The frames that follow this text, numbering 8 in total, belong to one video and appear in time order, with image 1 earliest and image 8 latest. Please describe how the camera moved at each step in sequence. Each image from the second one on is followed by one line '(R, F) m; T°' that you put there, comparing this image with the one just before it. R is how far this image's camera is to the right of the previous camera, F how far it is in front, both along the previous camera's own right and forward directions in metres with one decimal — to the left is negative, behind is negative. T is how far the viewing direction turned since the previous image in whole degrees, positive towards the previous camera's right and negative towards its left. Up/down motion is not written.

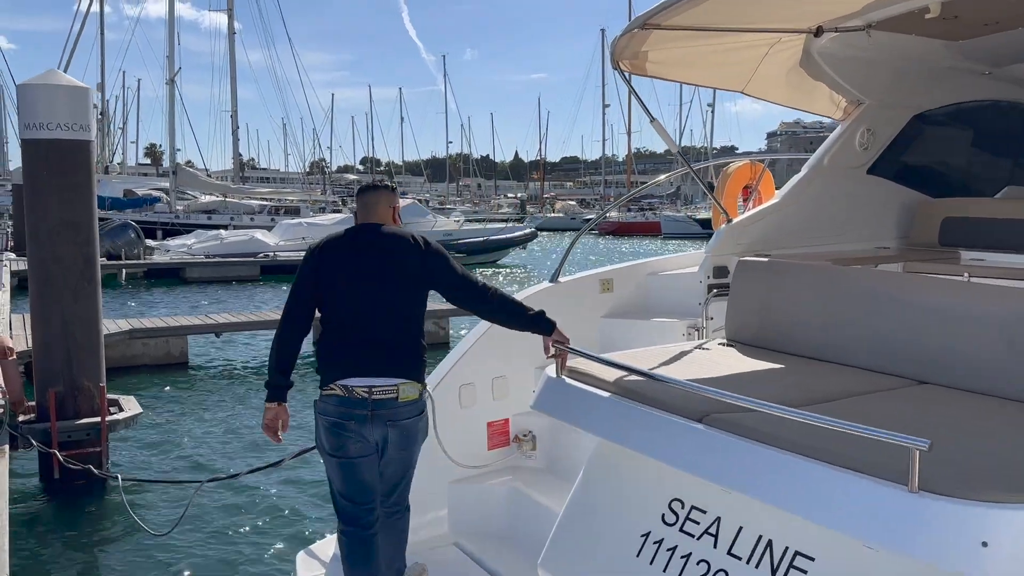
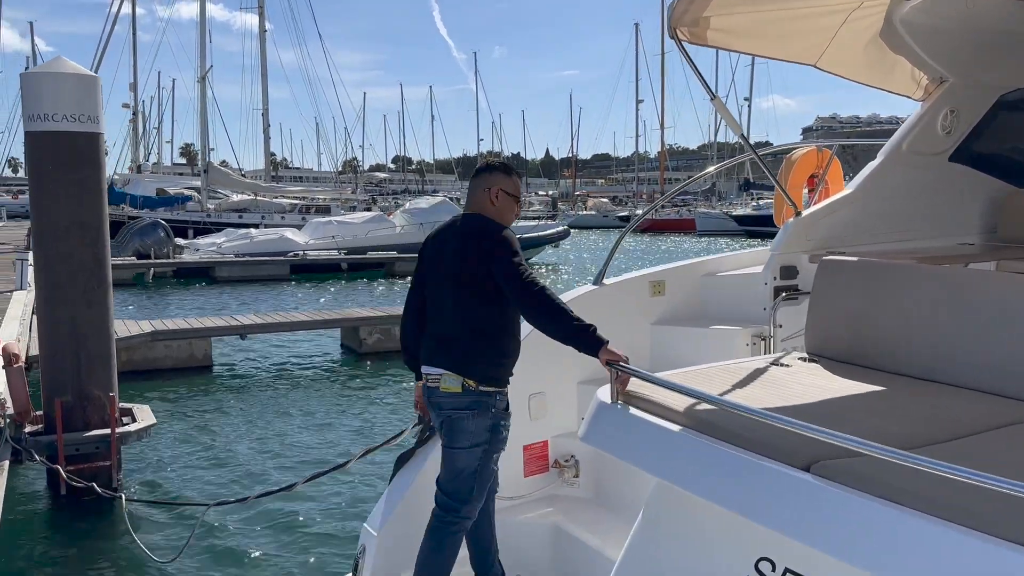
(0.0, +0.5) m; -2°
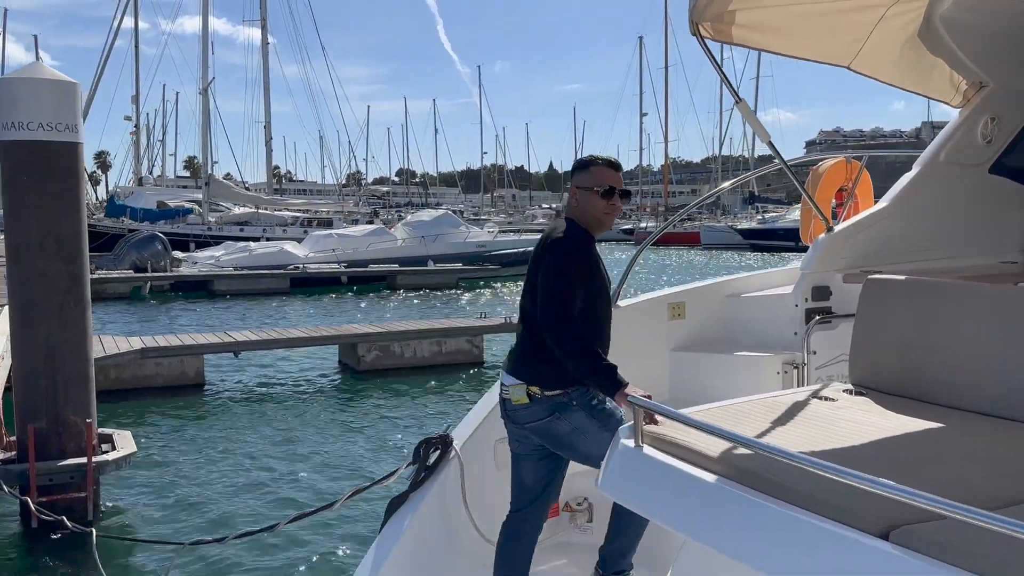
(0.0, +0.4) m; 0°
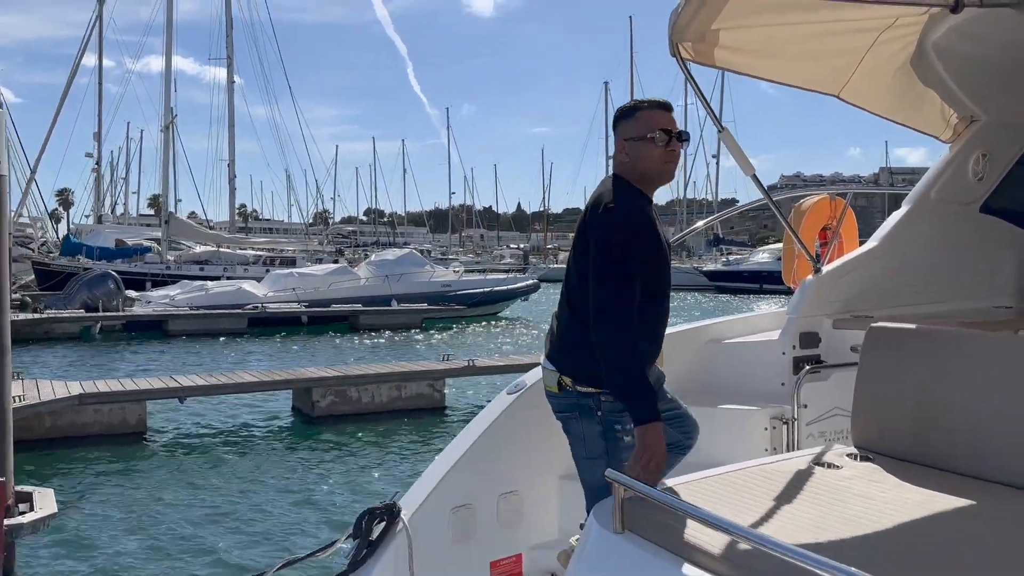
(0.0, +0.4) m; +2°
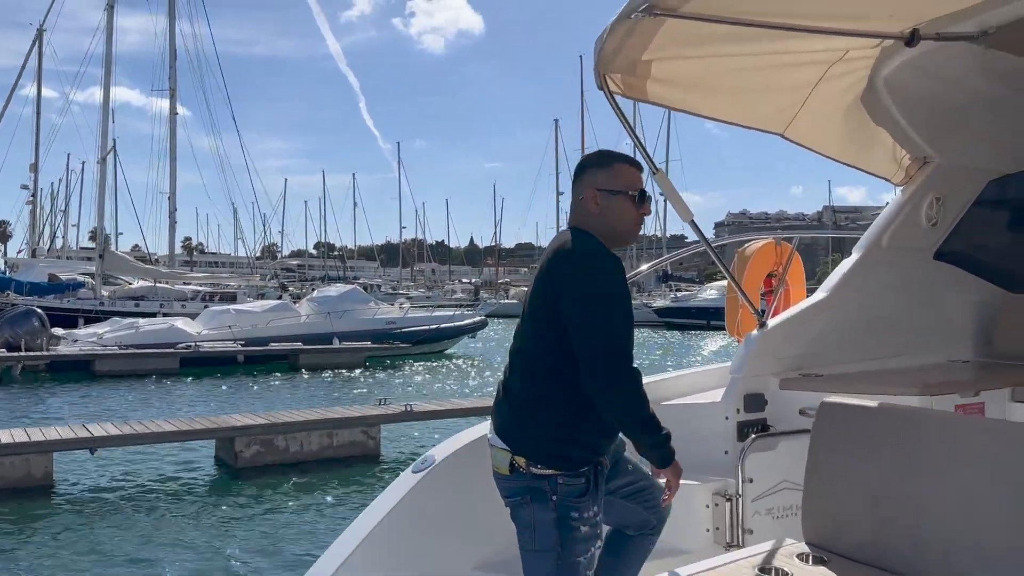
(+0.1, +0.4) m; +3°
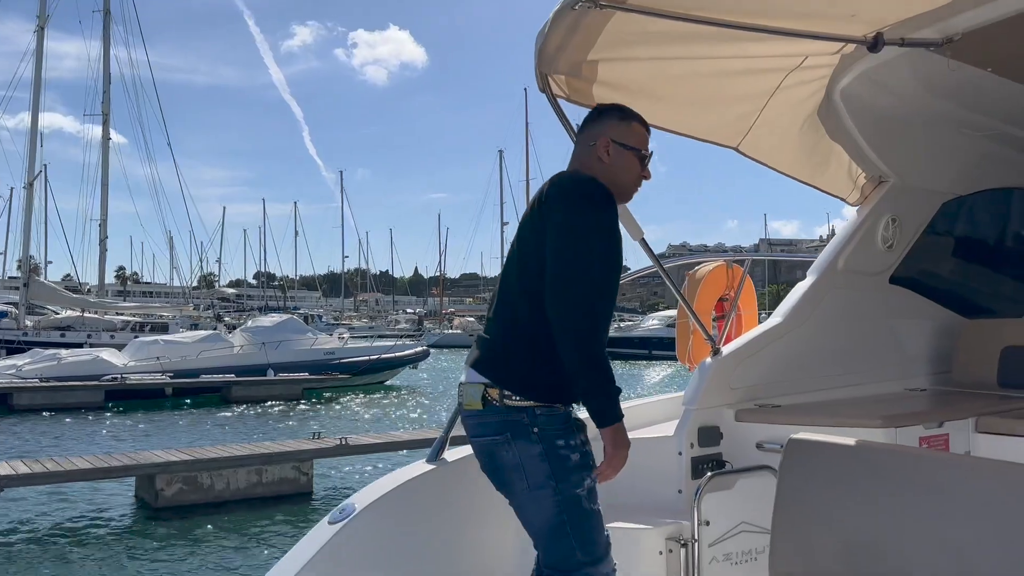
(0.0, +0.3) m; +4°
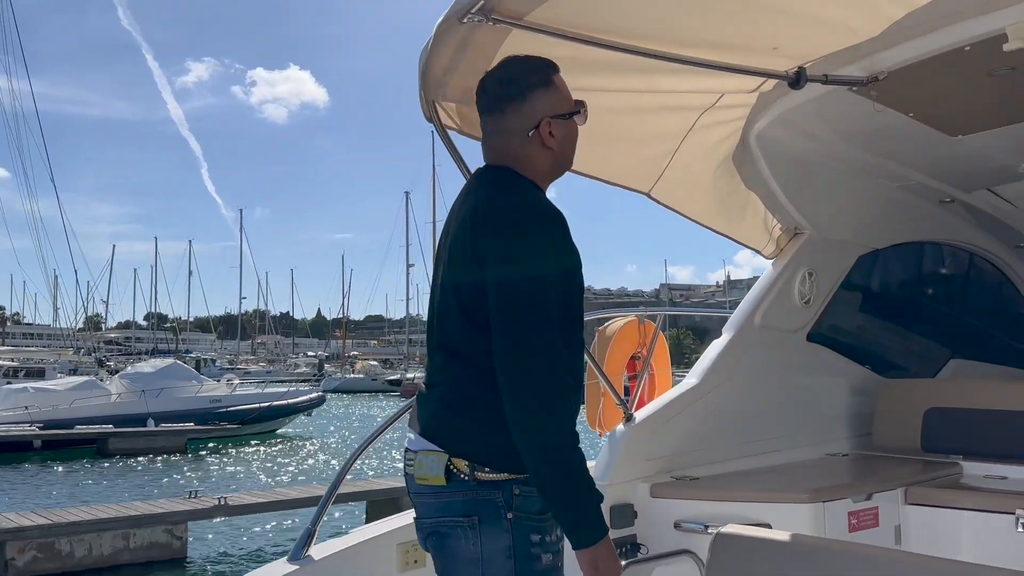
(+0.1, +0.4) m; +7°
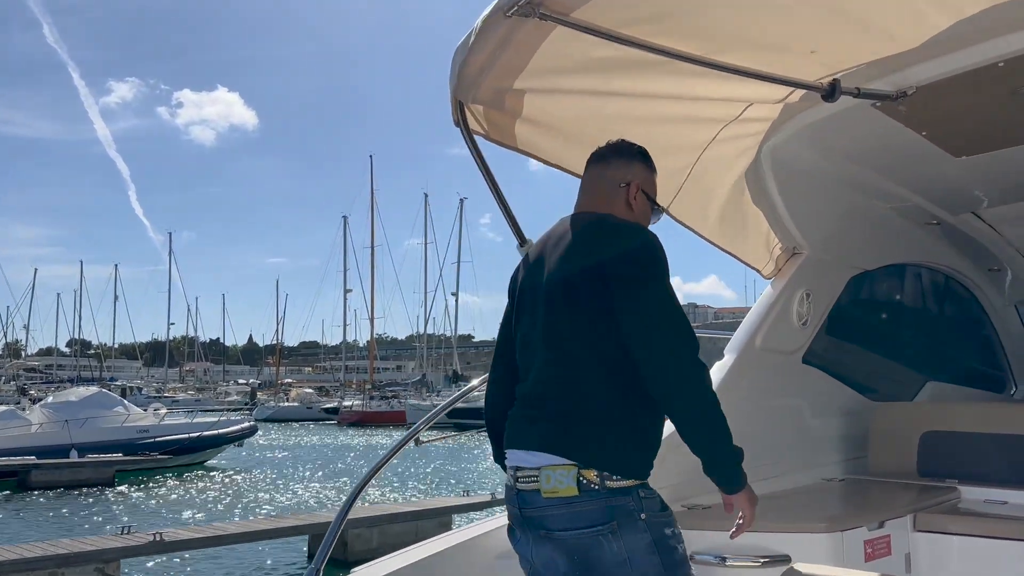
(-0.2, +0.2) m; +4°
